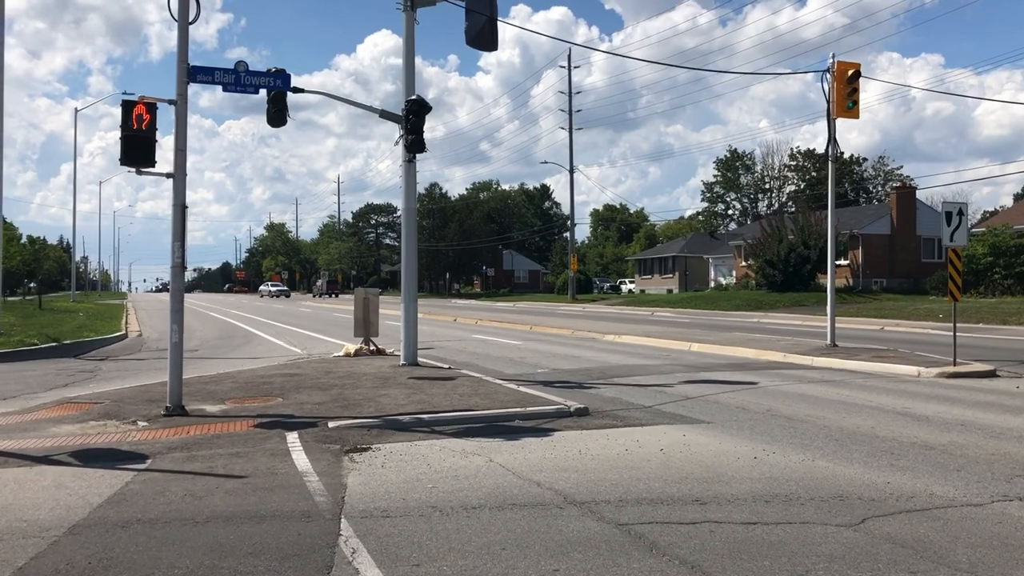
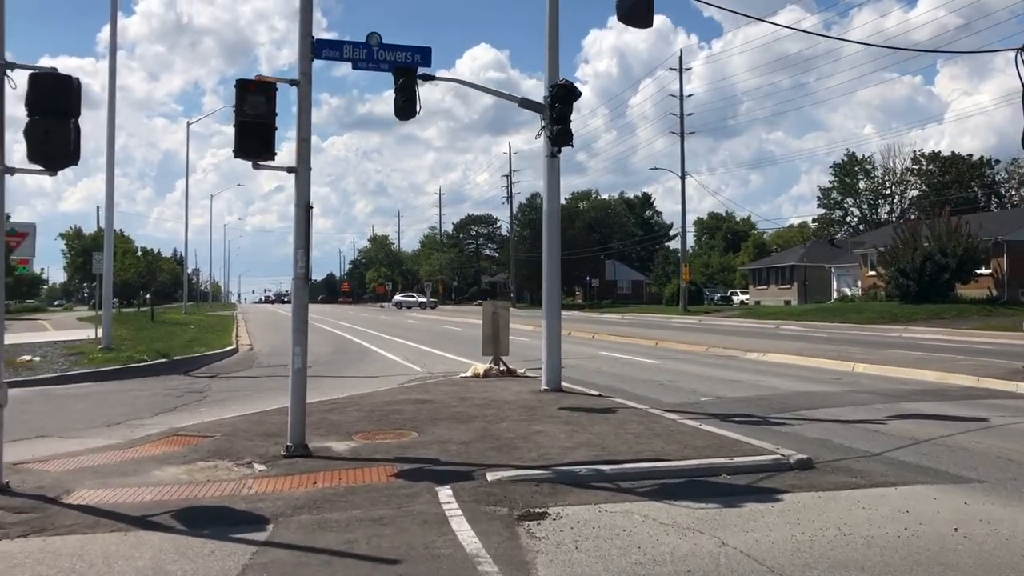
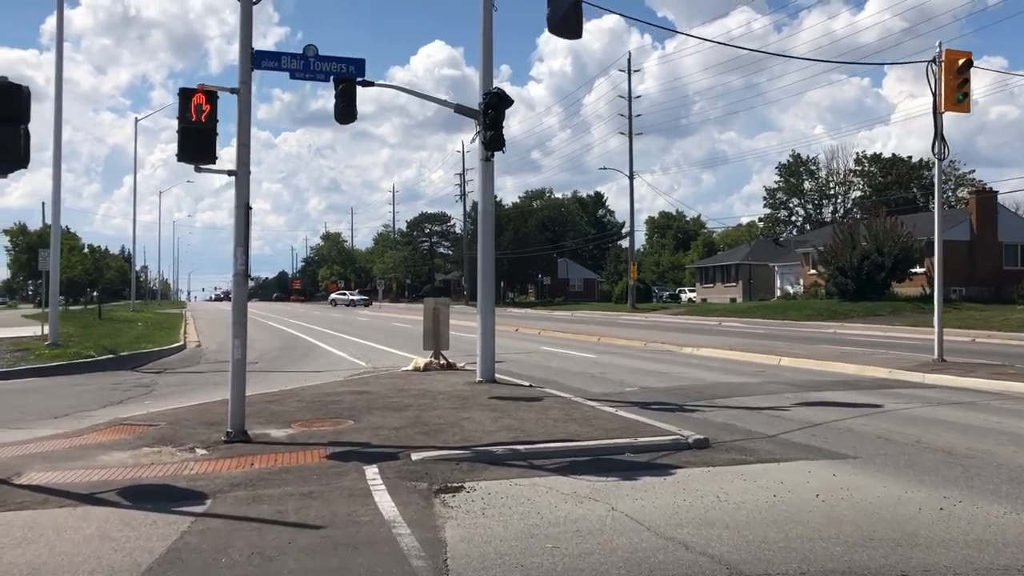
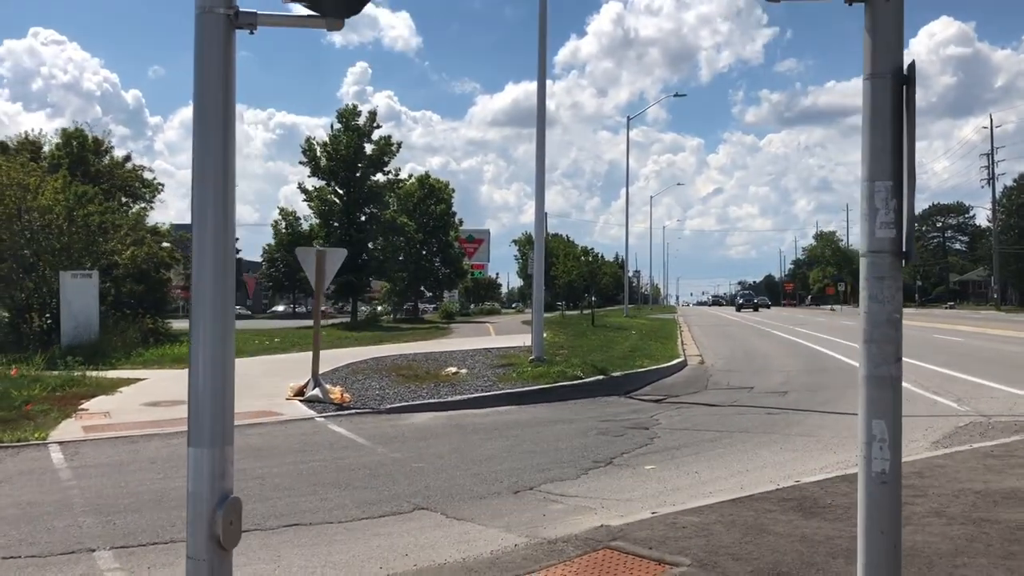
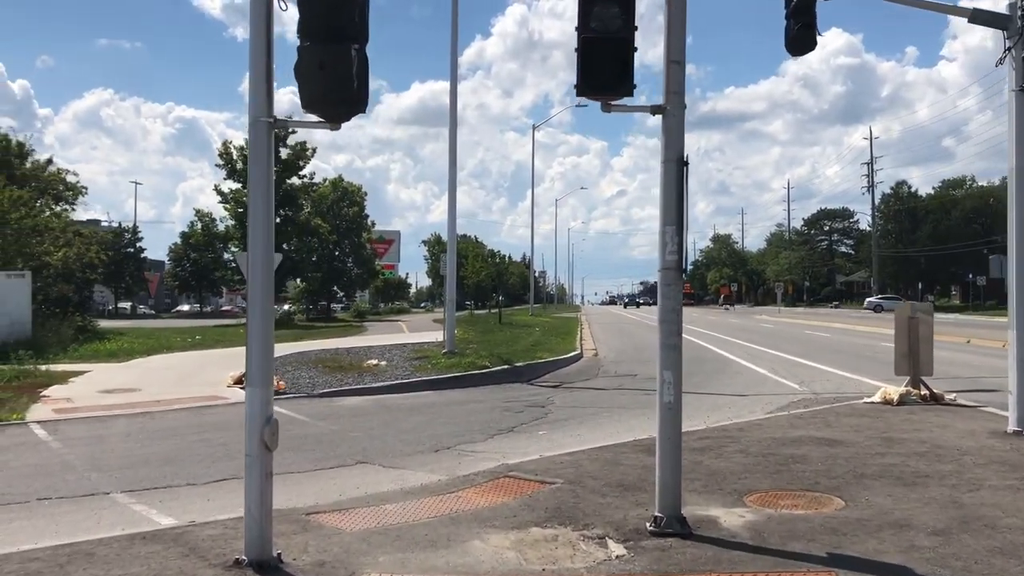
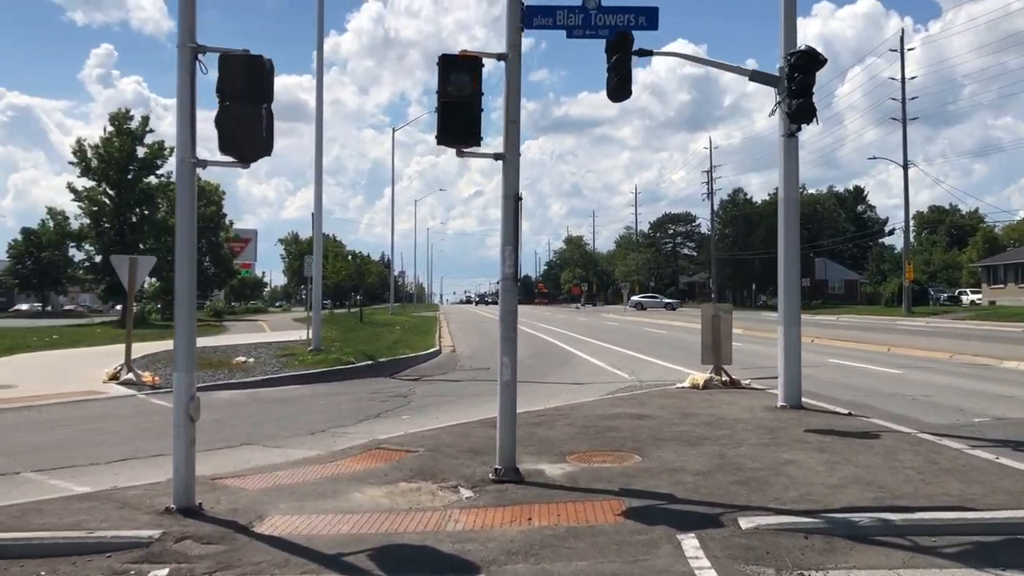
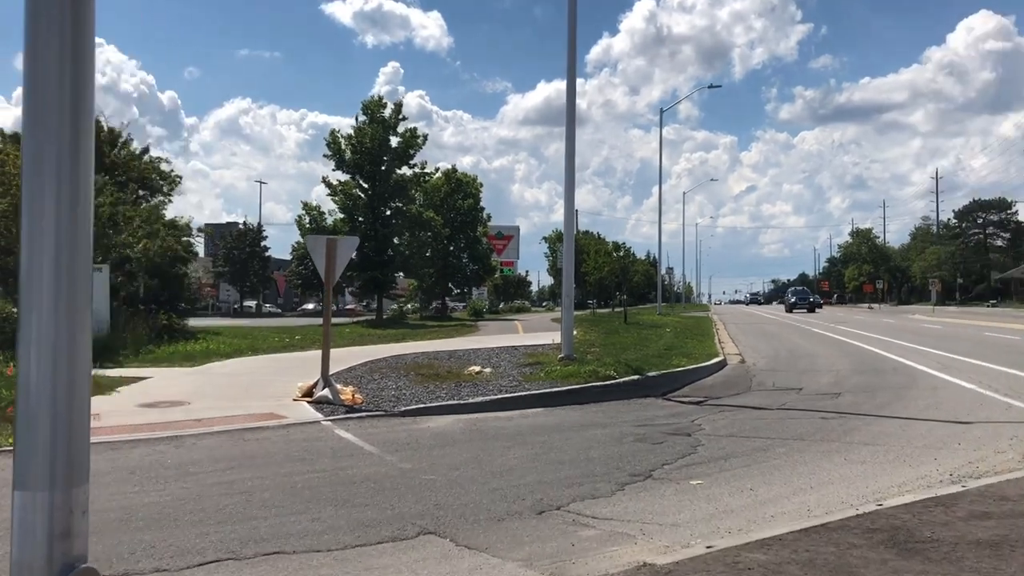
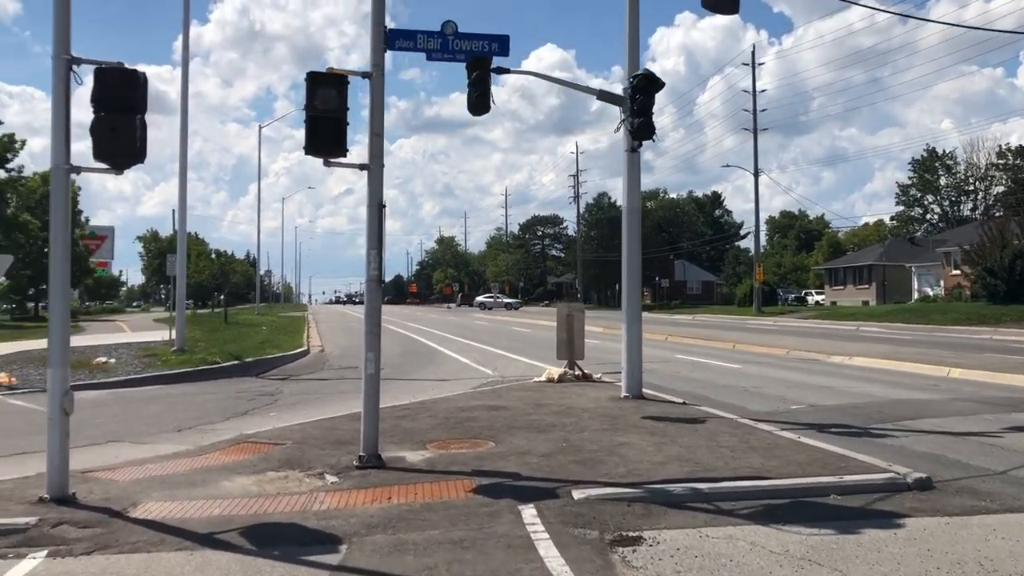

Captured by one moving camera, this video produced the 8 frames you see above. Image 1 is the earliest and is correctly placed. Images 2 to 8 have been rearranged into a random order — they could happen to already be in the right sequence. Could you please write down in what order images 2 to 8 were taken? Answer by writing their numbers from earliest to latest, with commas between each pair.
3, 2, 8, 6, 5, 4, 7
